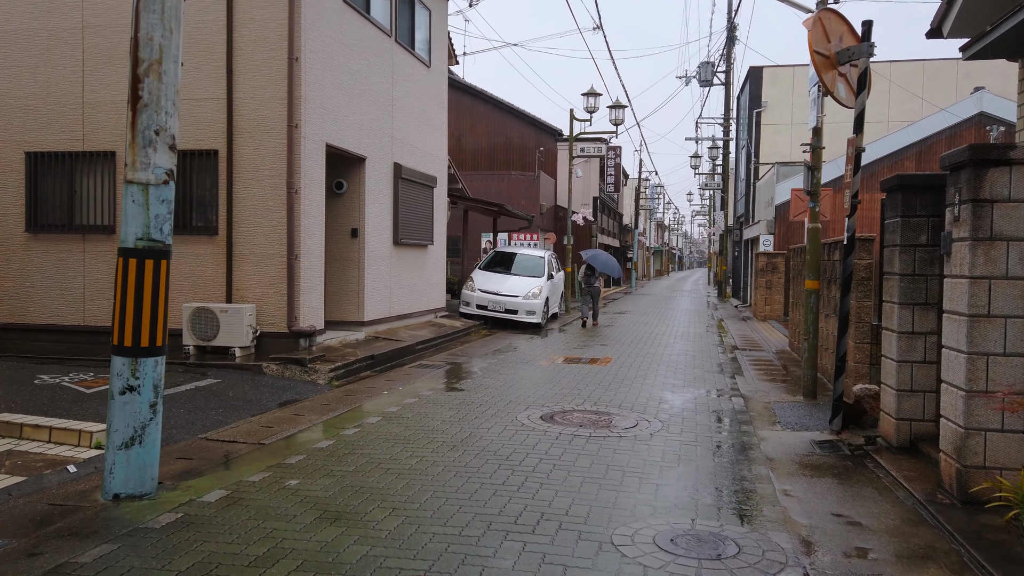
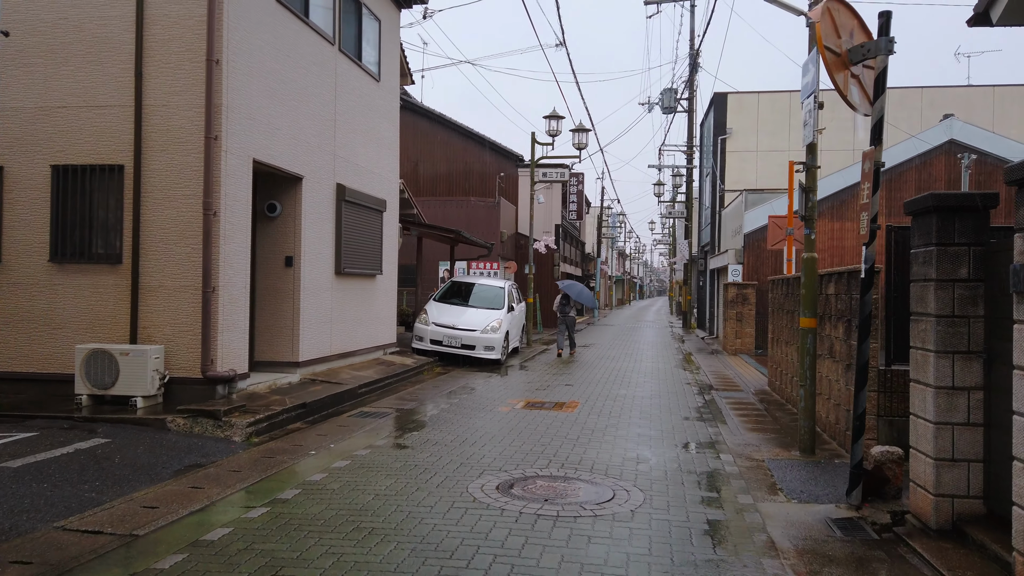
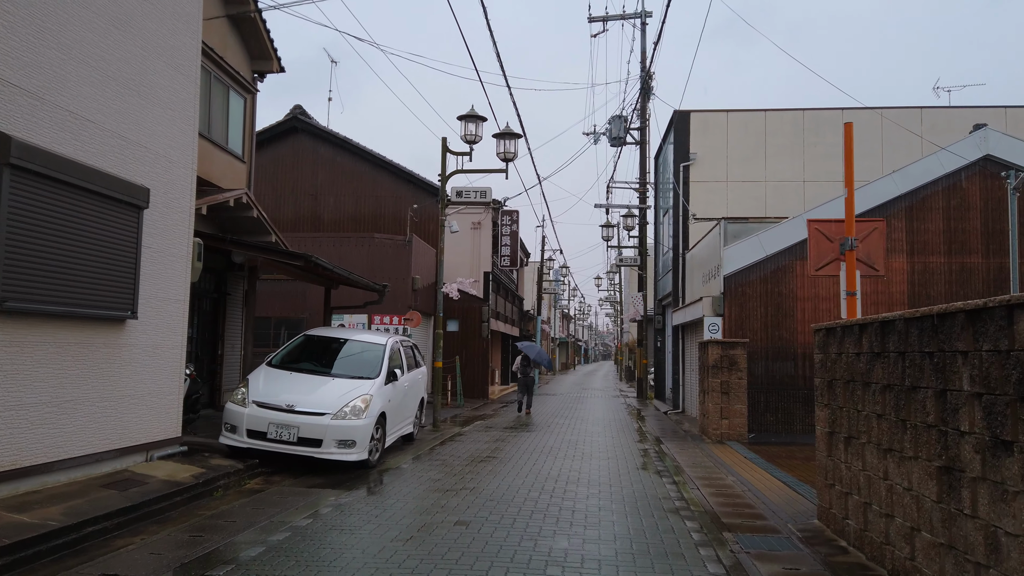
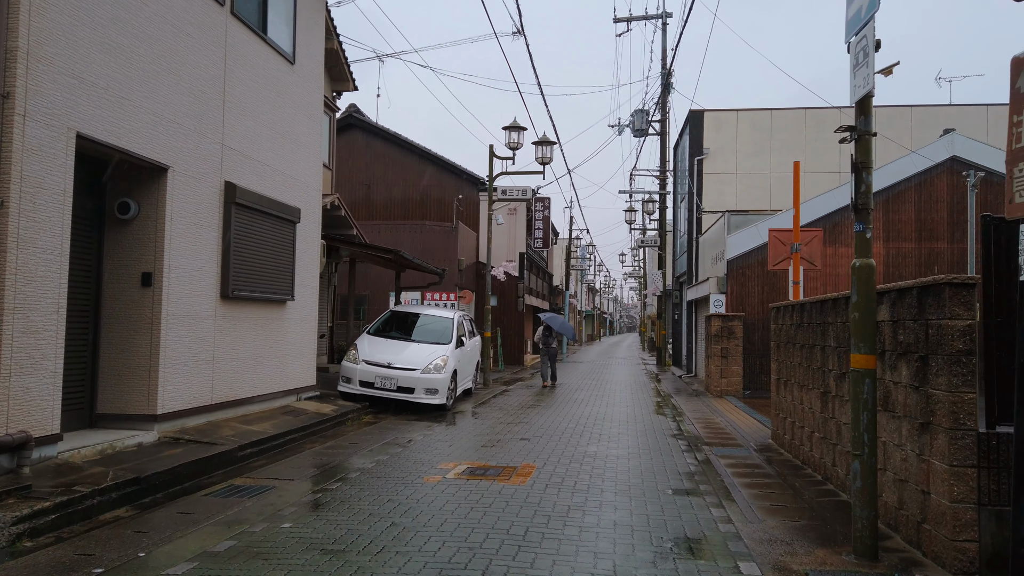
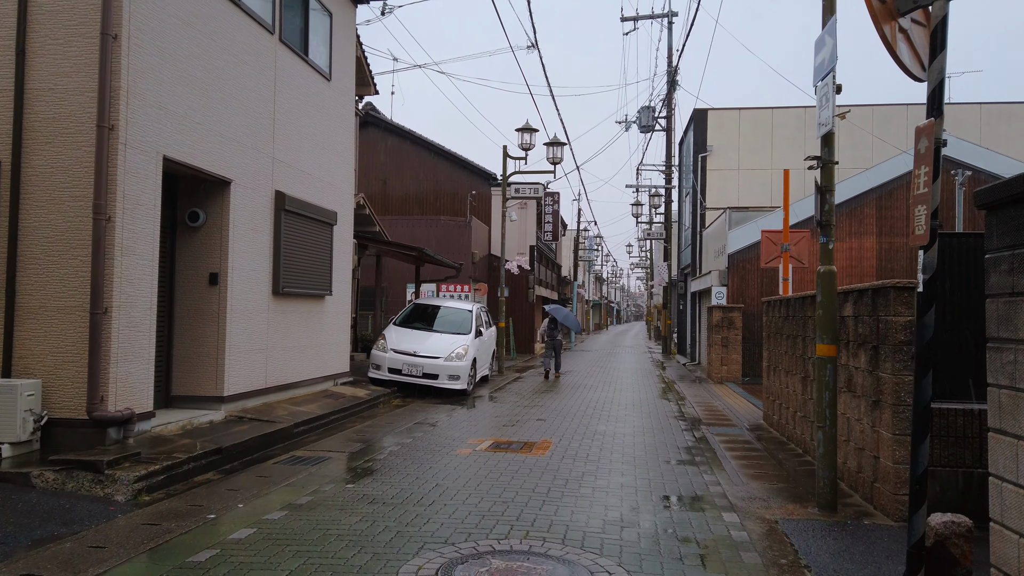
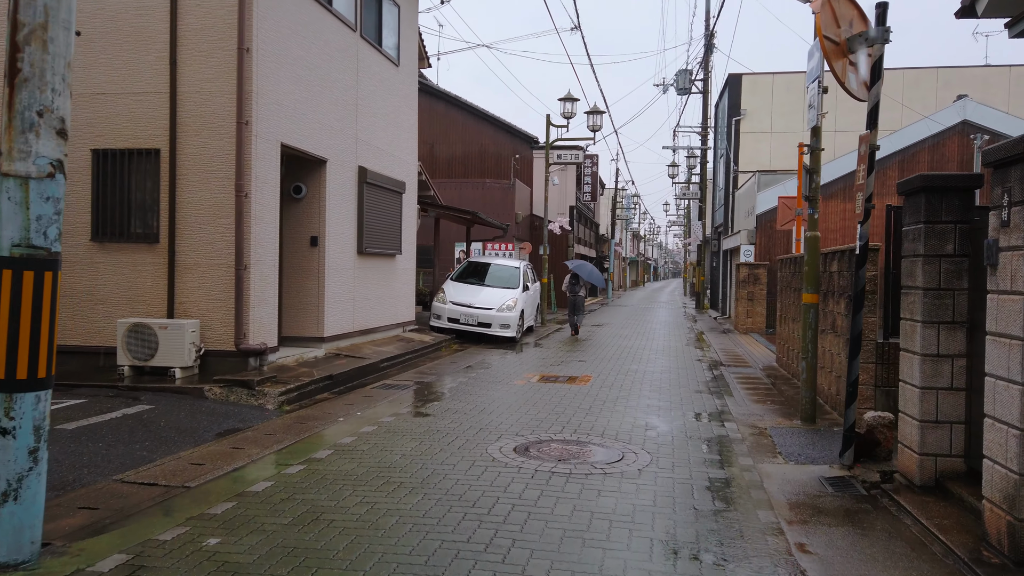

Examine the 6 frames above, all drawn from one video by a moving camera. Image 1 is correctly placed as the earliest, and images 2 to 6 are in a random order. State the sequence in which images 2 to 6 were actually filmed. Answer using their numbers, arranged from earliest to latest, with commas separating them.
6, 2, 5, 4, 3
